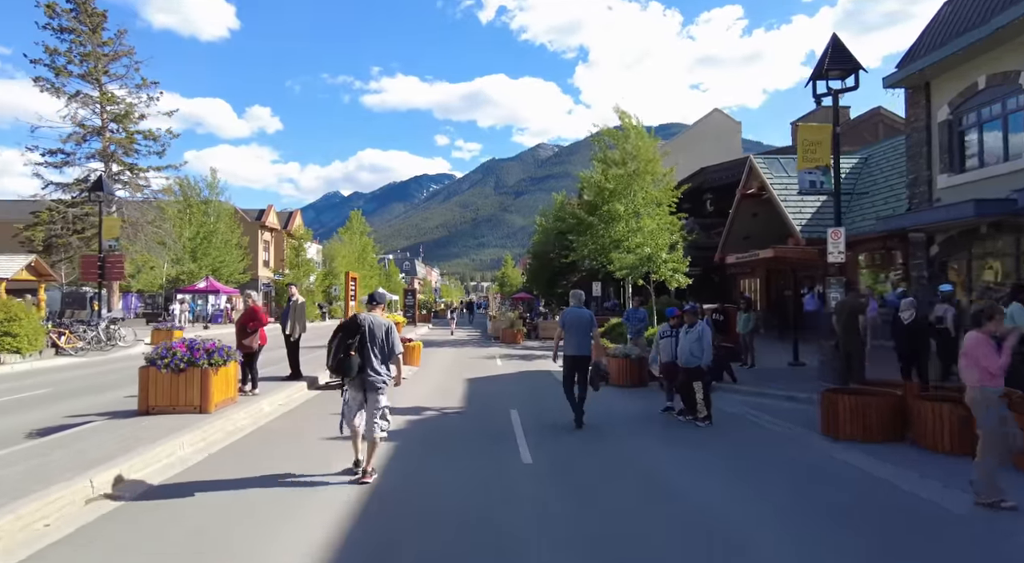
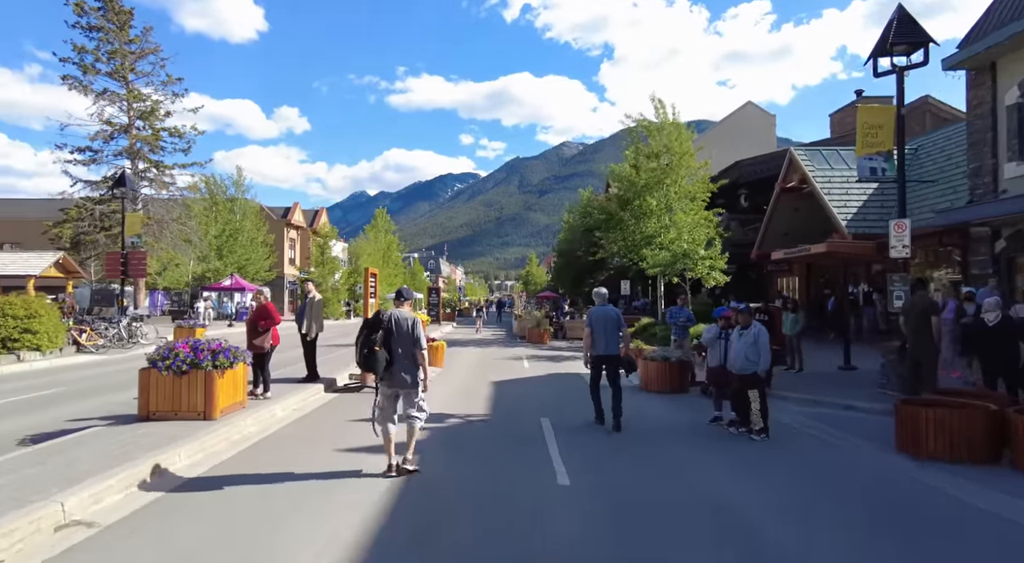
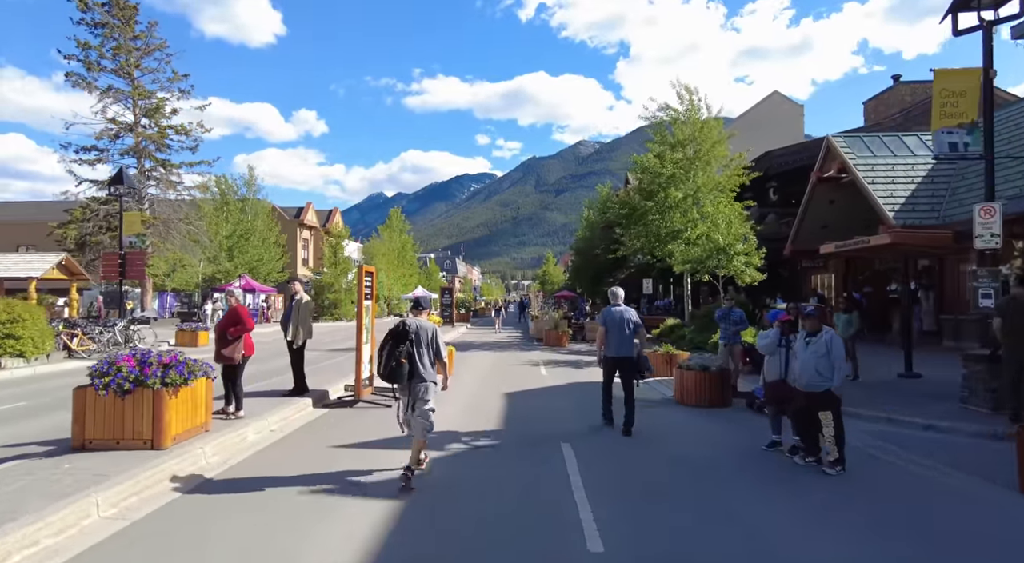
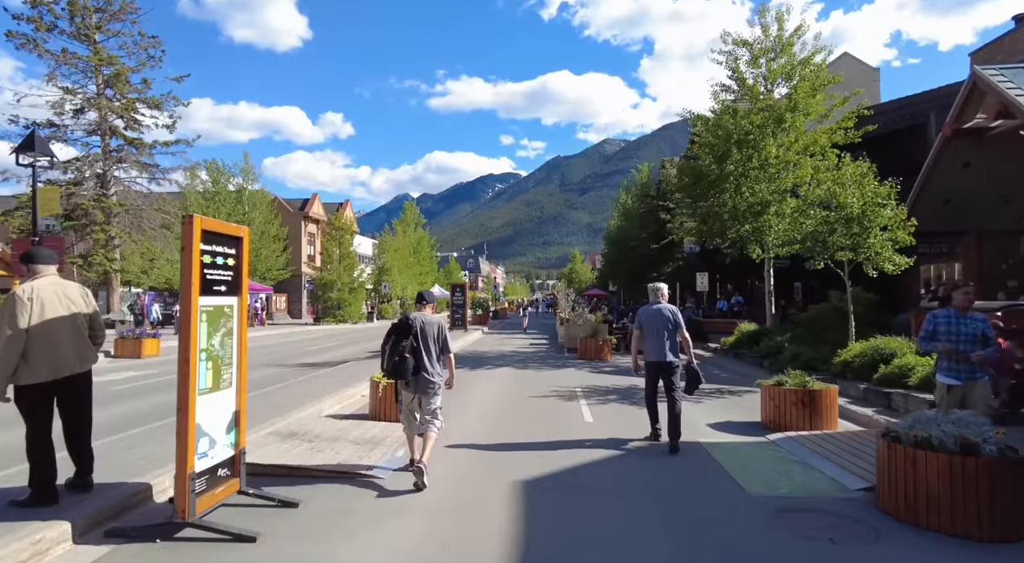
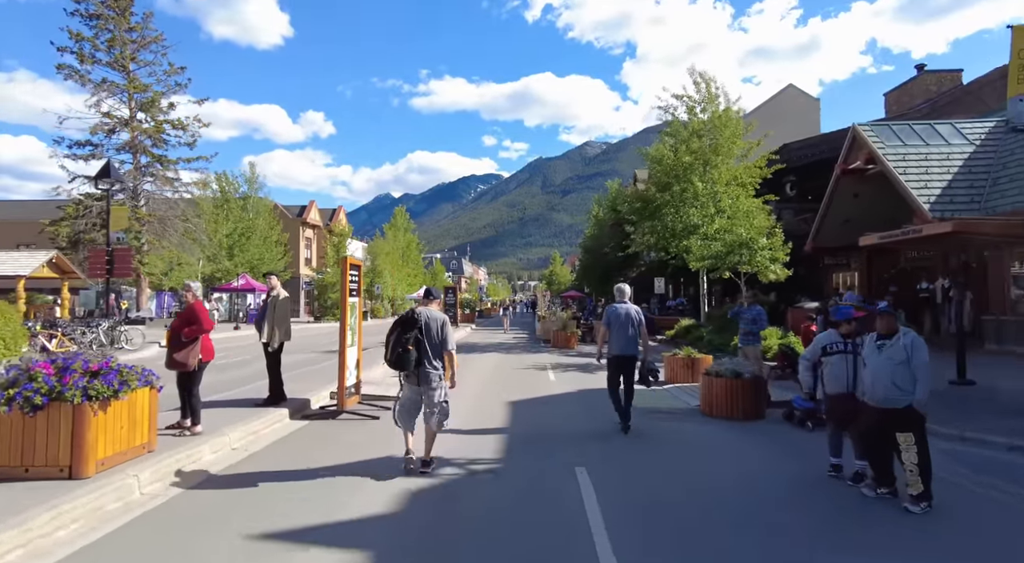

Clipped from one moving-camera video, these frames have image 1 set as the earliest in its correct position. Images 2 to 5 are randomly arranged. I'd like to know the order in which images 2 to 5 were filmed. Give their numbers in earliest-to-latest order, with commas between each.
2, 3, 5, 4
